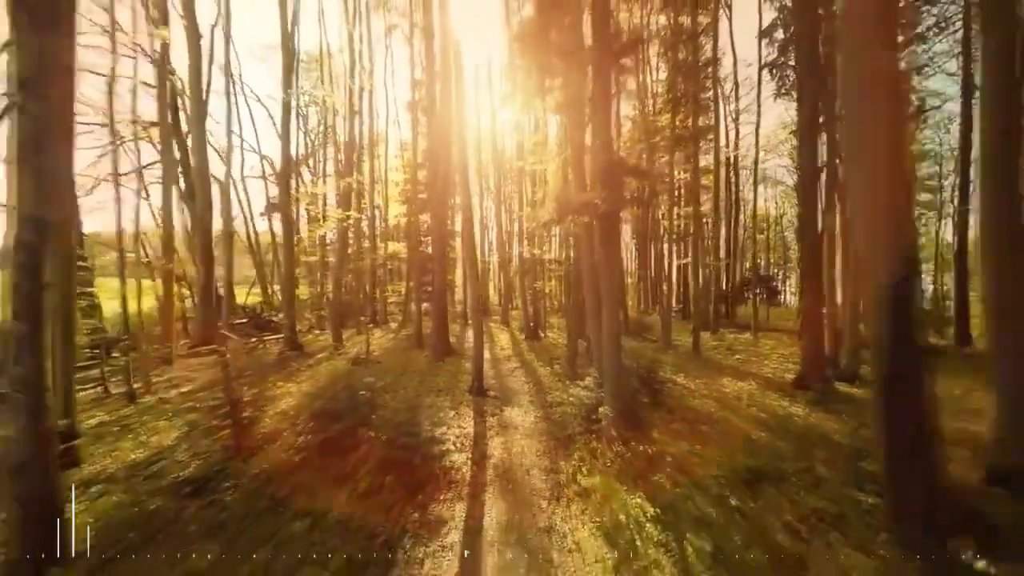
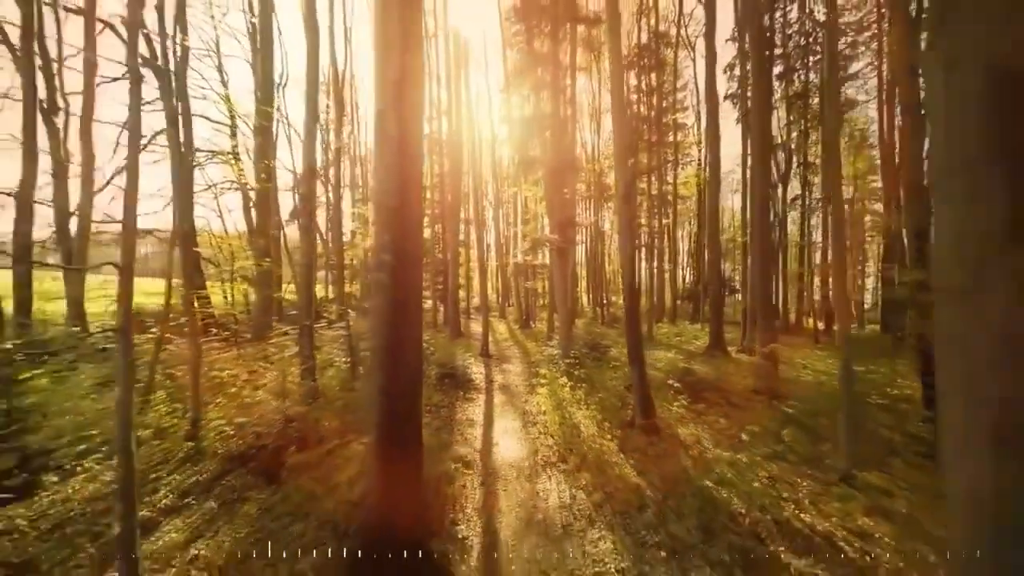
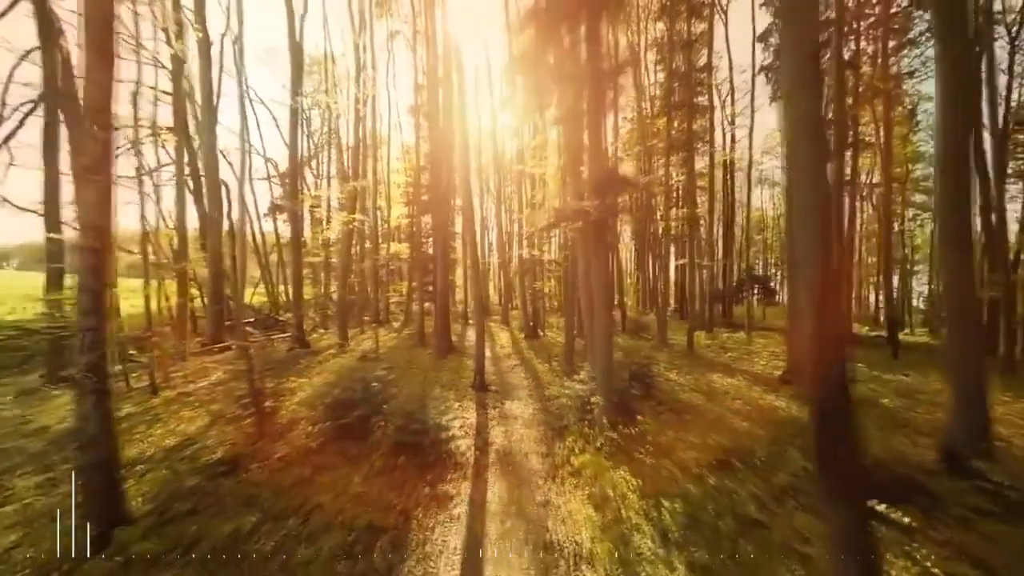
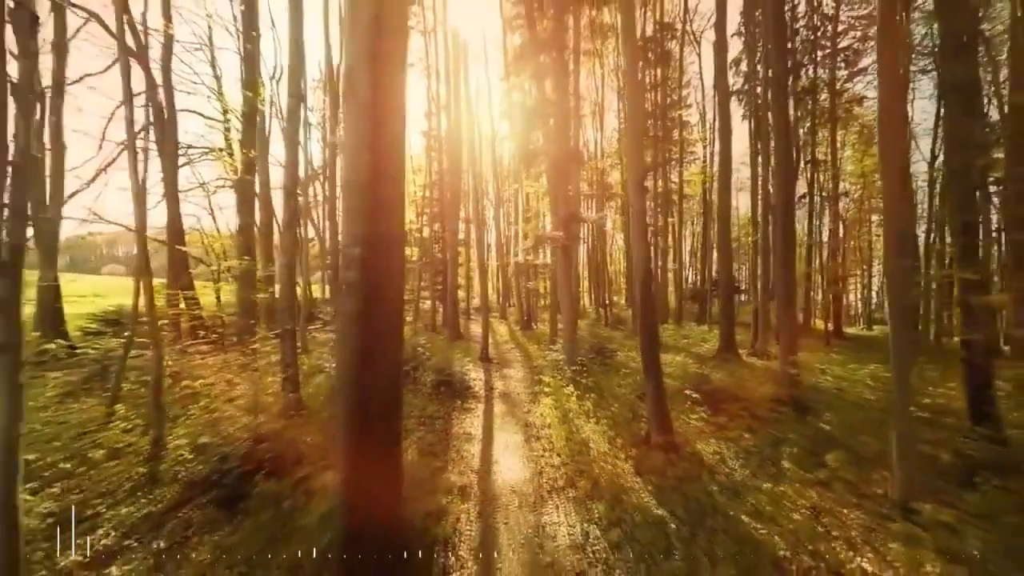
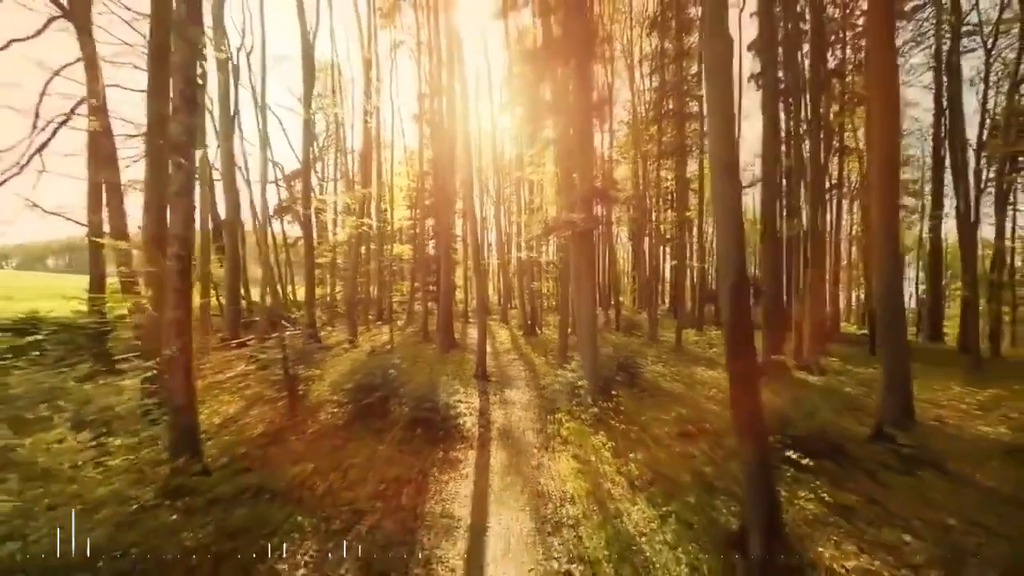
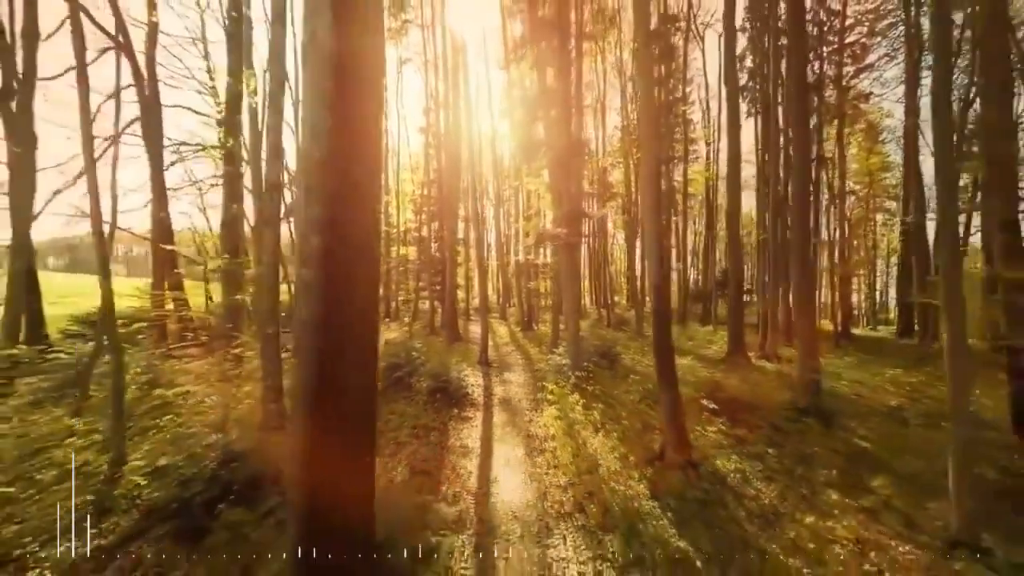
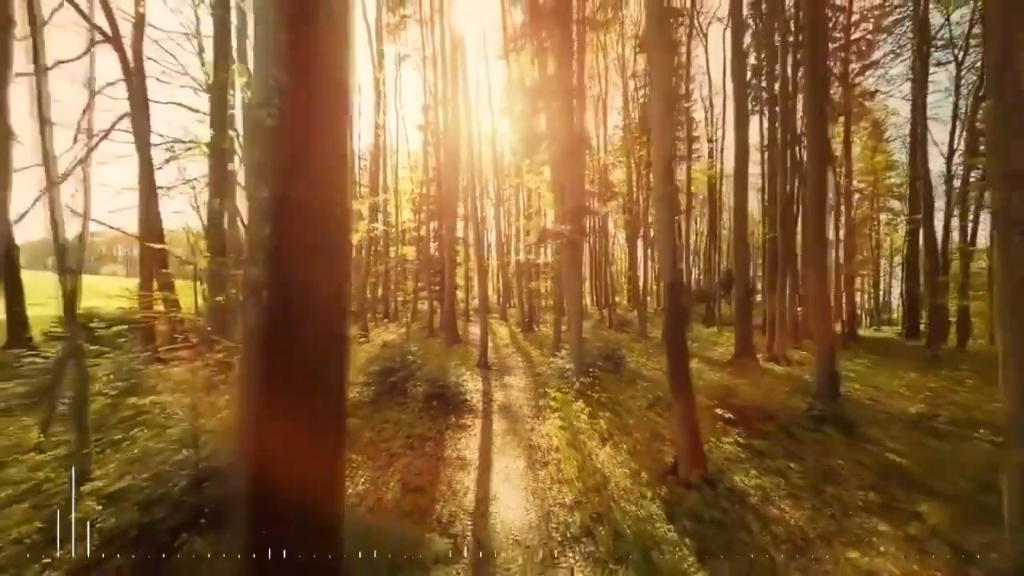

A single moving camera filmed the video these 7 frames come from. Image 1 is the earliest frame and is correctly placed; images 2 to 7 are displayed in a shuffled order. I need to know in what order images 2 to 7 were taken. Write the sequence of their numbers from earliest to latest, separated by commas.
3, 5, 7, 6, 4, 2
